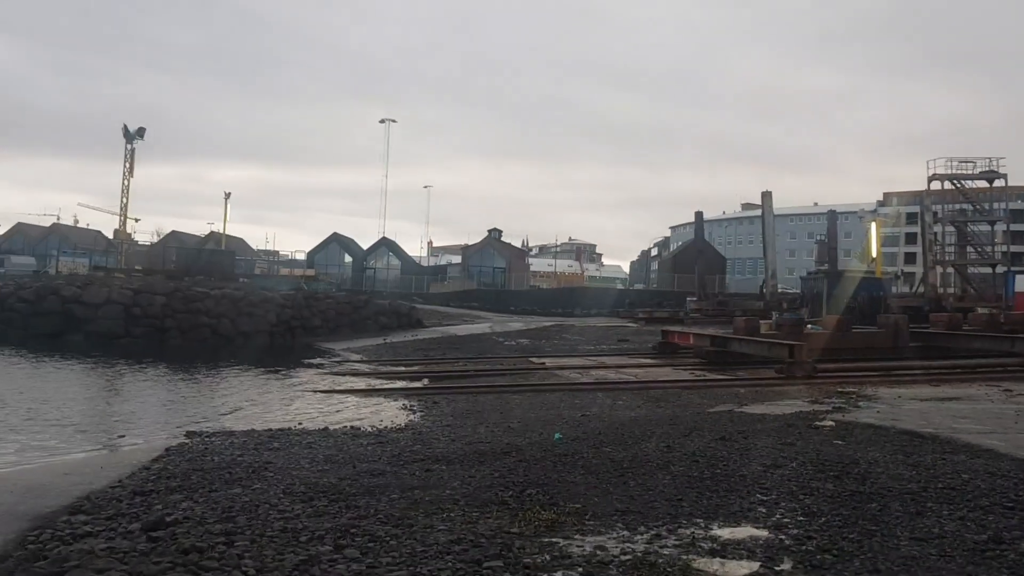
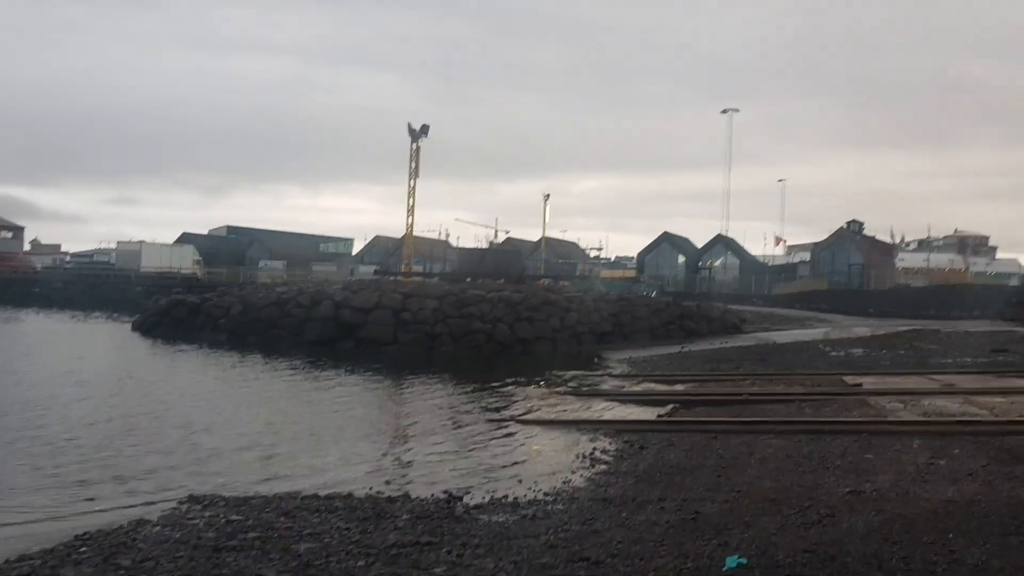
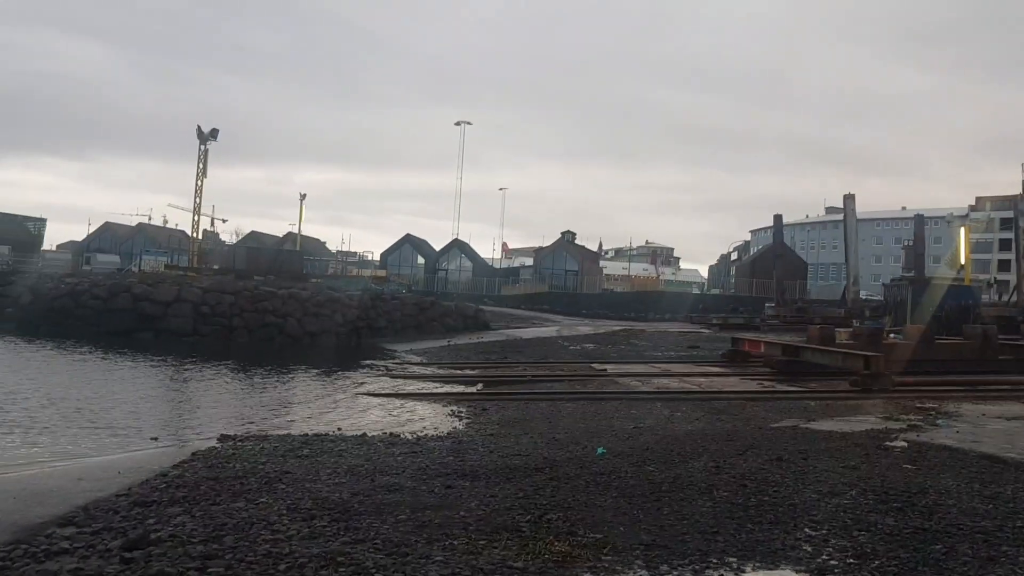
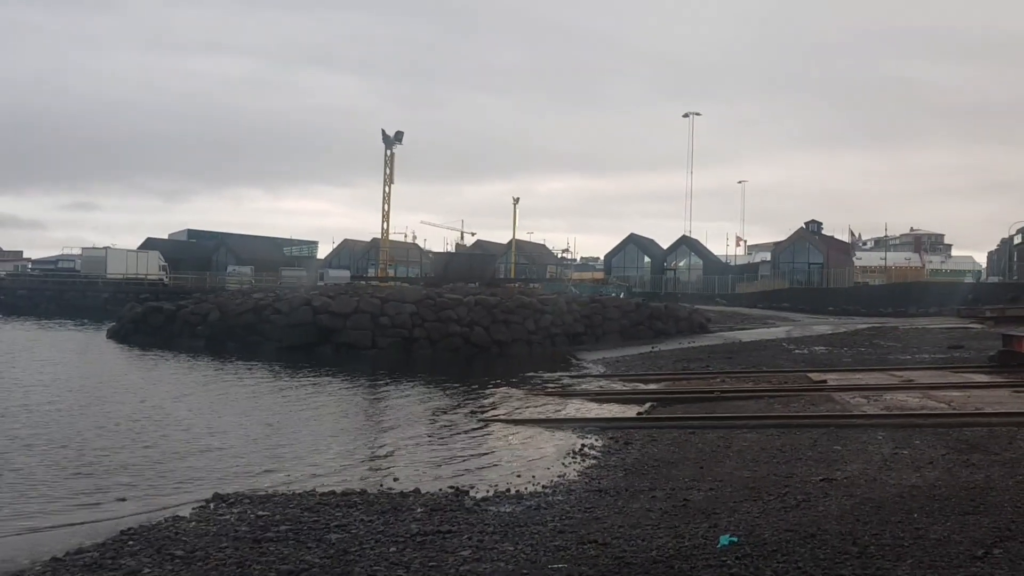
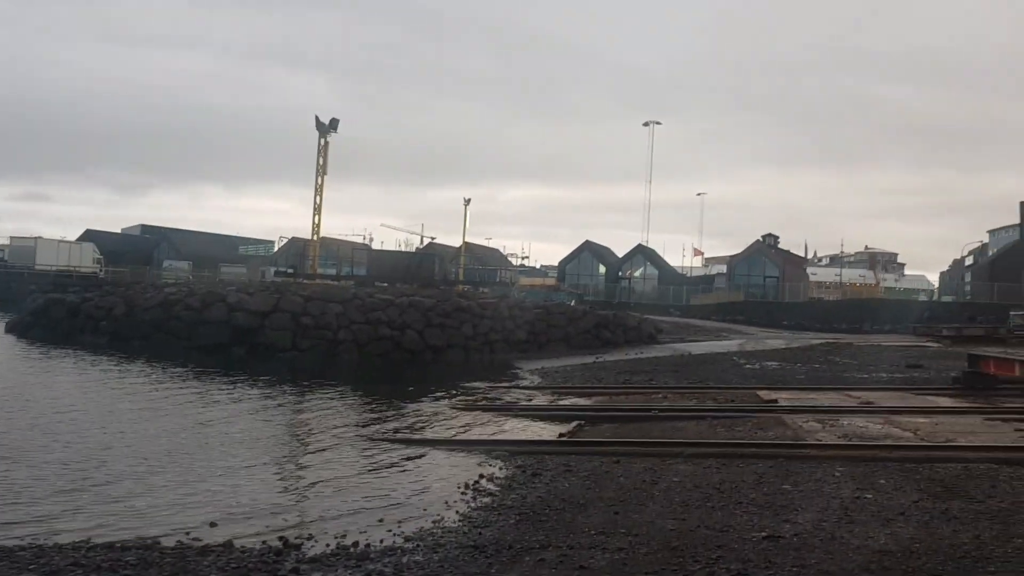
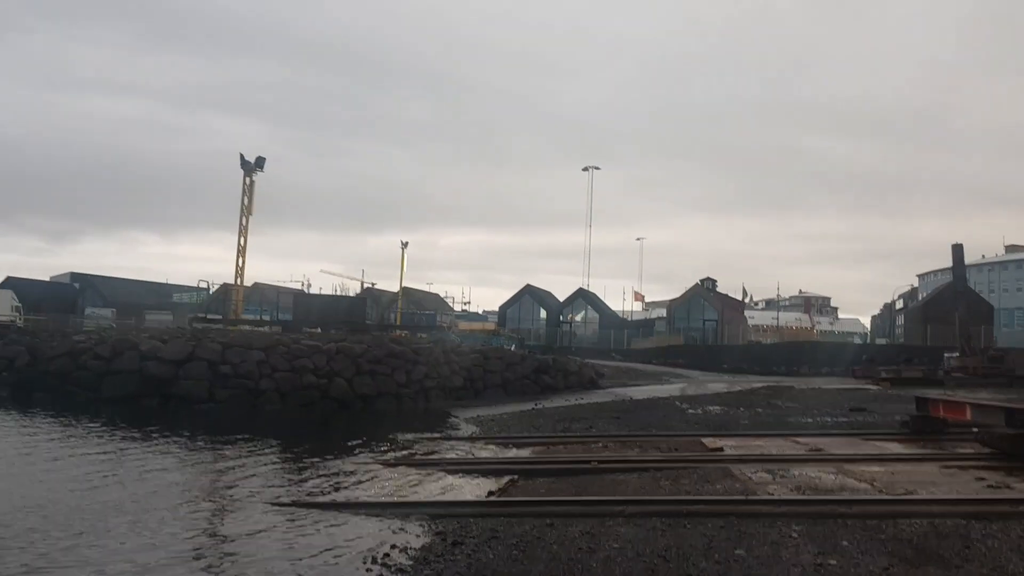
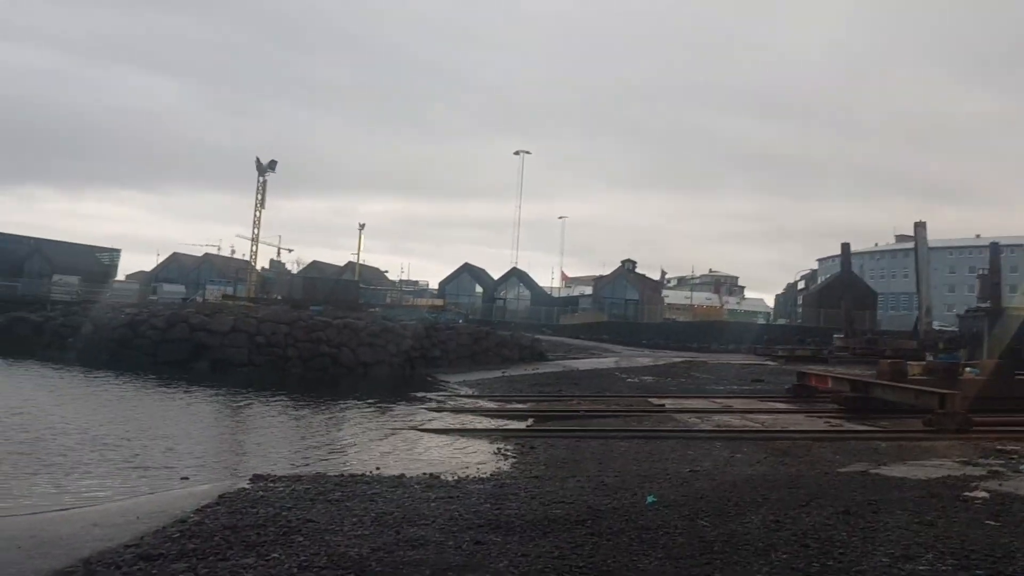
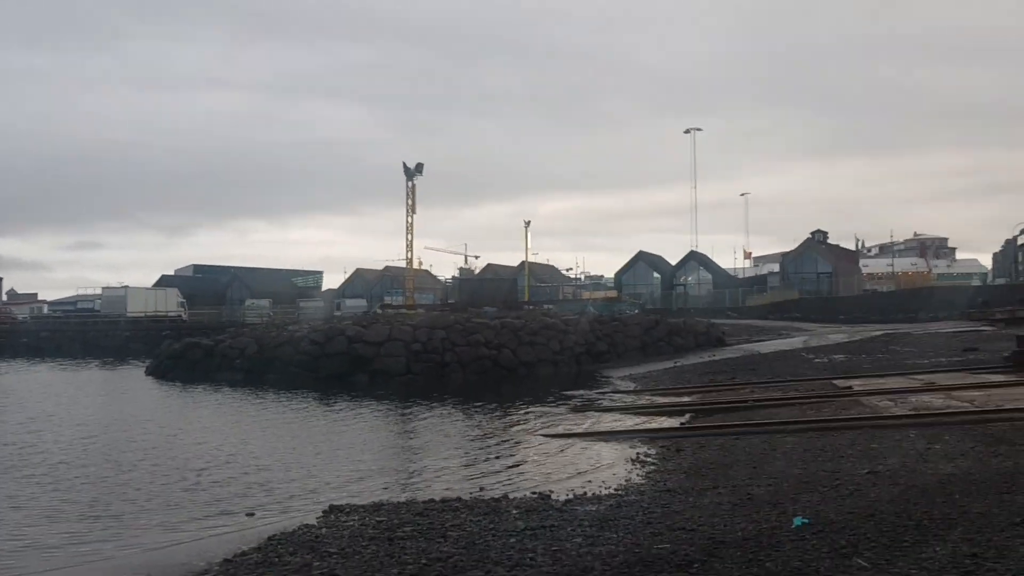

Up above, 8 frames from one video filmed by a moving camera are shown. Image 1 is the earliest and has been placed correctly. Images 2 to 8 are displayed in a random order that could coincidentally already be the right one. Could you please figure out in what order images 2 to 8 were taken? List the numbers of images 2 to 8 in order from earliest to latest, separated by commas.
3, 7, 8, 4, 2, 5, 6
